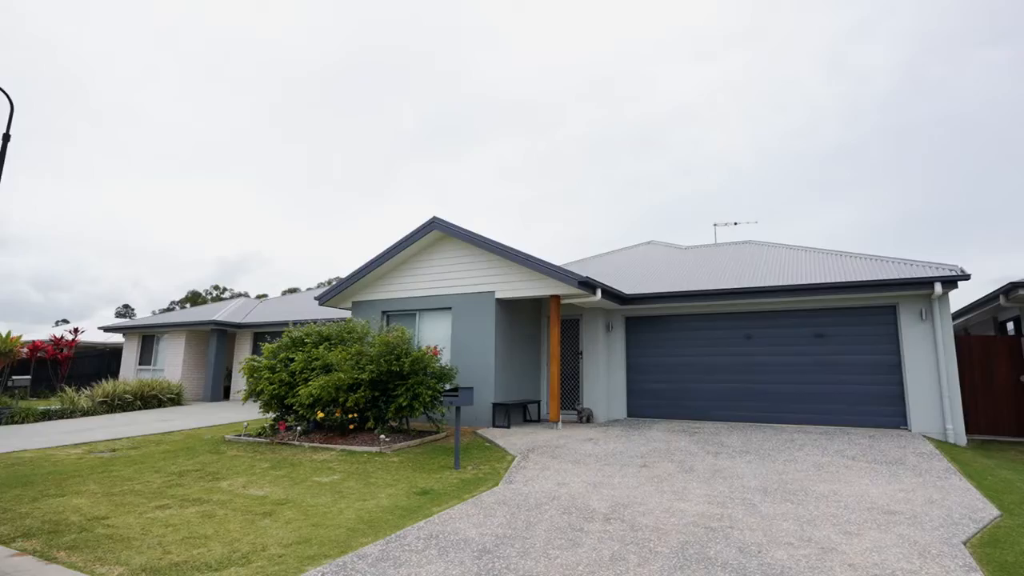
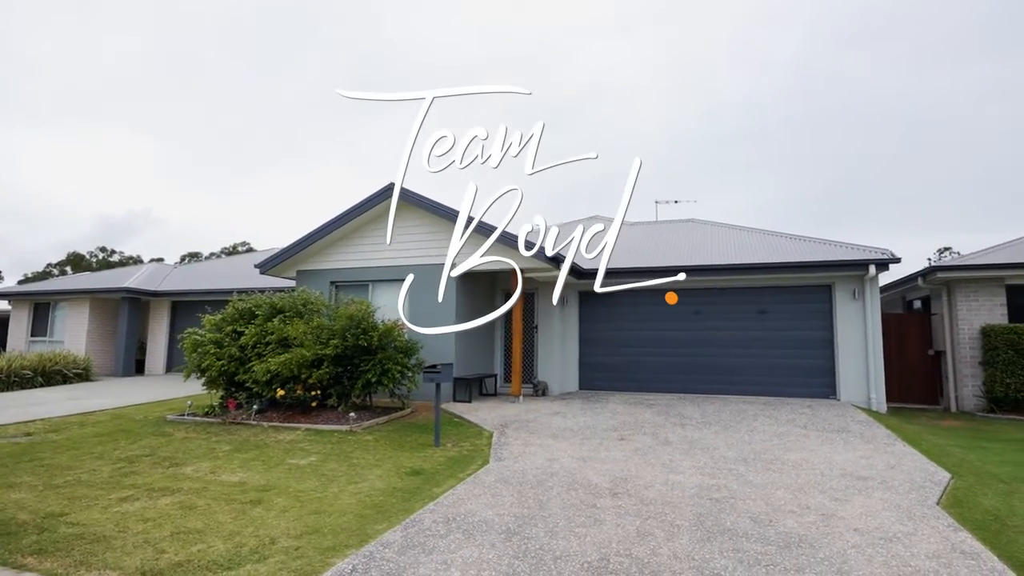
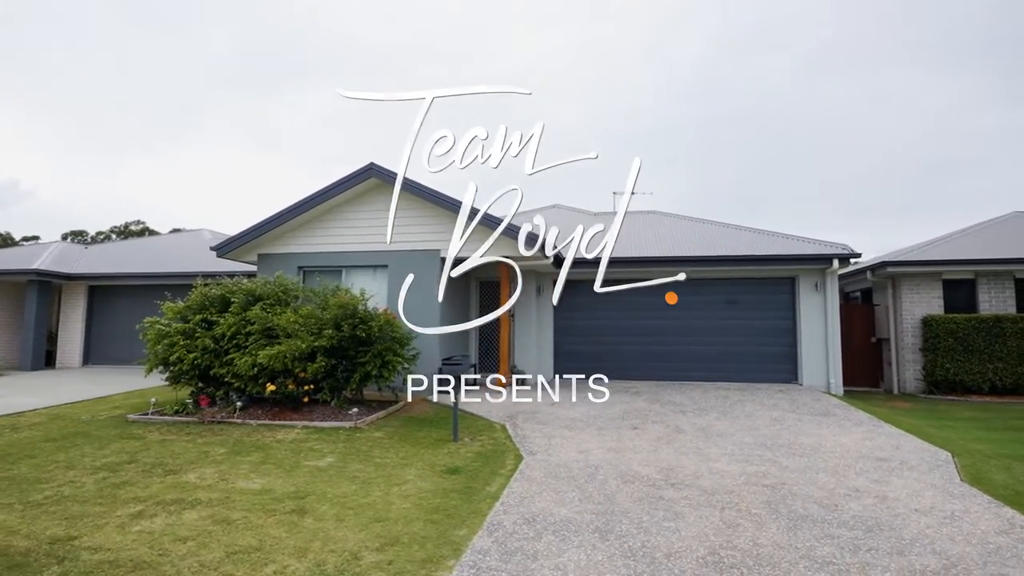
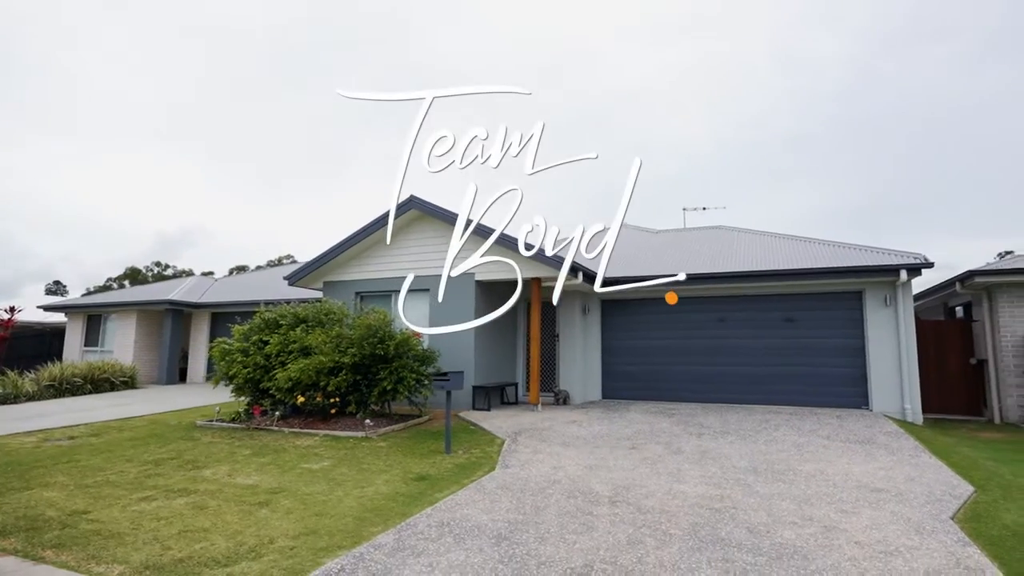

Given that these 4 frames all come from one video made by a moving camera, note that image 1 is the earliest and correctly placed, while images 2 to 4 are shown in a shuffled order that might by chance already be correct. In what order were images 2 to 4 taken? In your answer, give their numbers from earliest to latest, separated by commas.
4, 2, 3
